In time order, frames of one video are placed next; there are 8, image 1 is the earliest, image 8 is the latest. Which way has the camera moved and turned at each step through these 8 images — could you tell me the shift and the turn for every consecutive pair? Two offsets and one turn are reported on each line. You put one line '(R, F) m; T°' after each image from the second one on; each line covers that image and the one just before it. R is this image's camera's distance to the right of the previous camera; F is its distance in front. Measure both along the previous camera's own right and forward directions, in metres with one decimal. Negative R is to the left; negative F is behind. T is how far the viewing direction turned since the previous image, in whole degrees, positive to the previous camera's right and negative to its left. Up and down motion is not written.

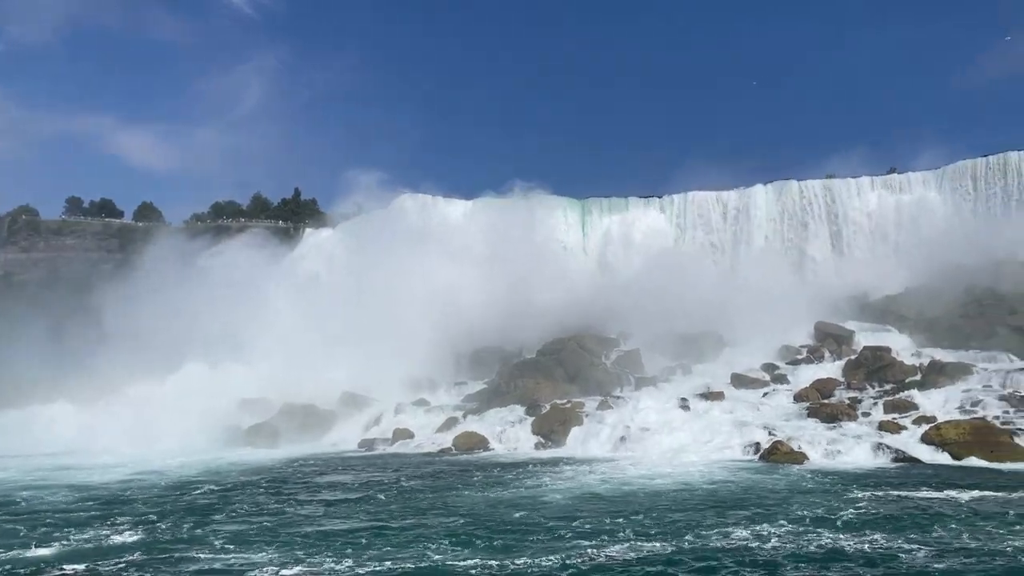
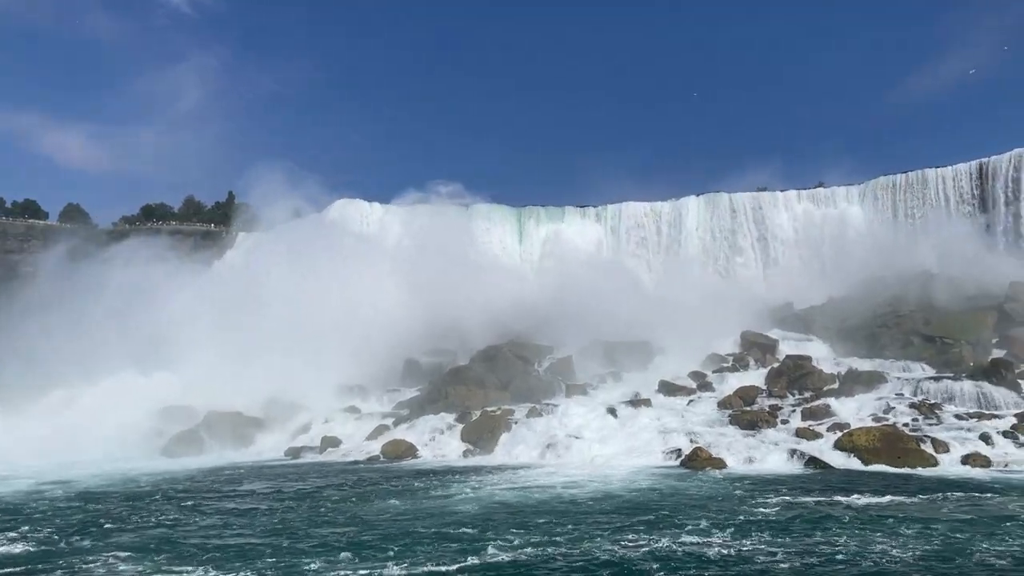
(+0.4, -0.1) m; +4°
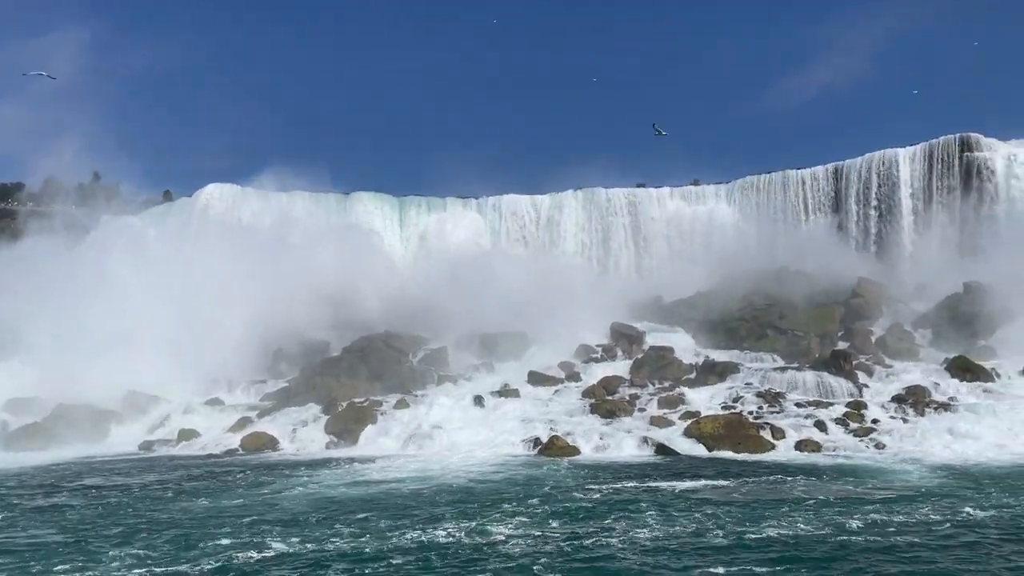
(+0.9, -0.2) m; +7°
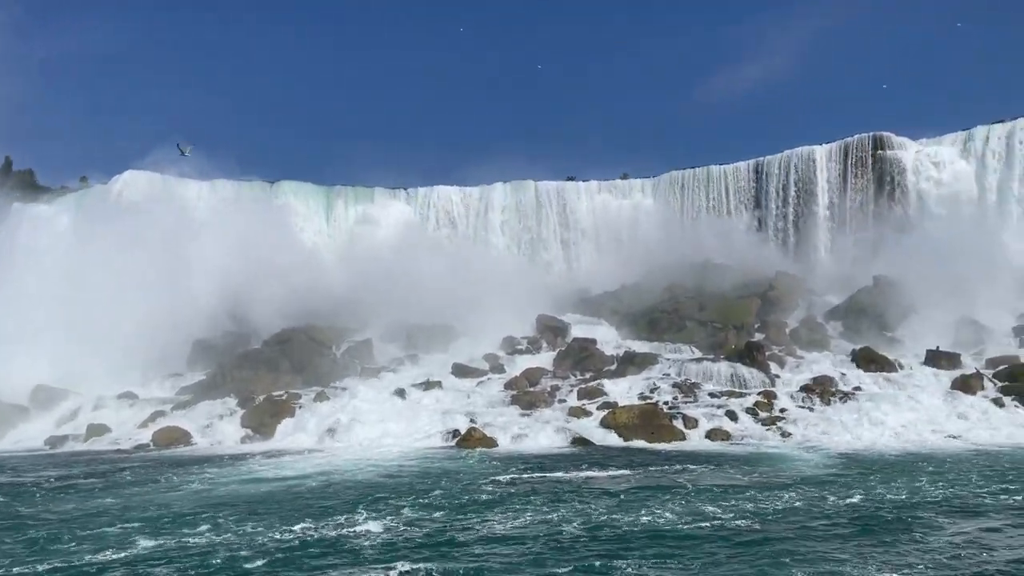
(+0.5, -0.1) m; +4°
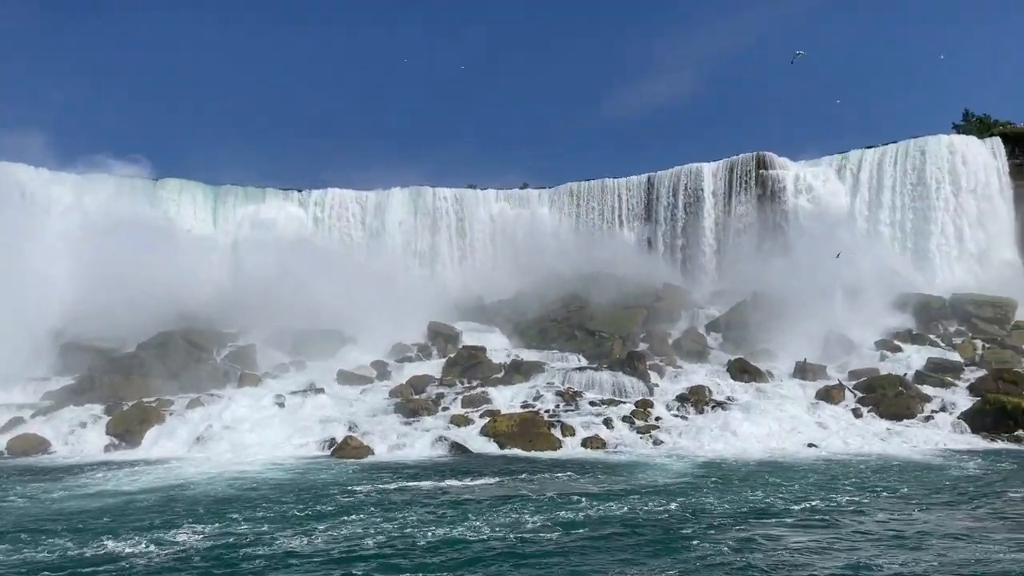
(+0.7, -0.1) m; +6°
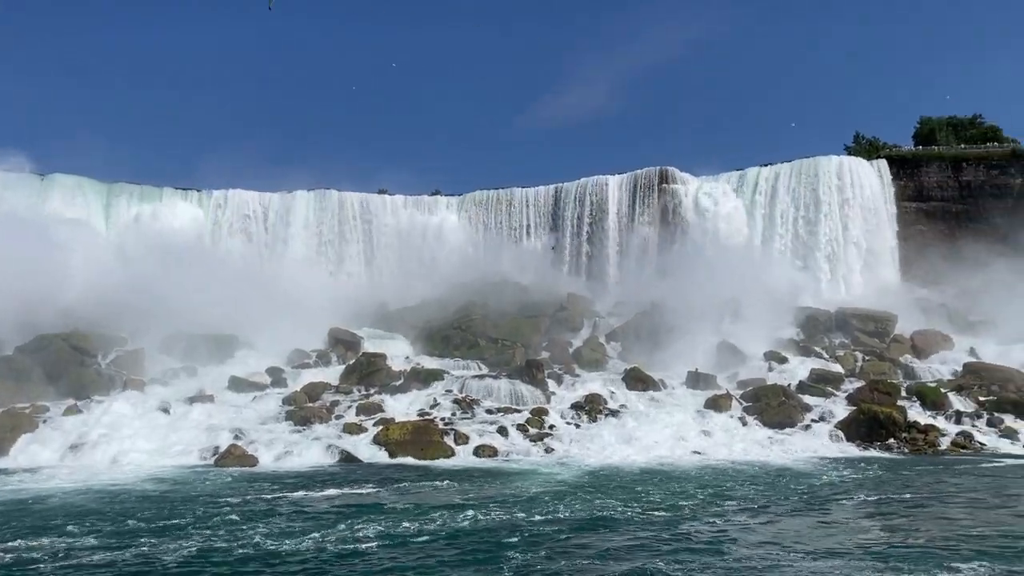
(+0.6, -0.1) m; +6°
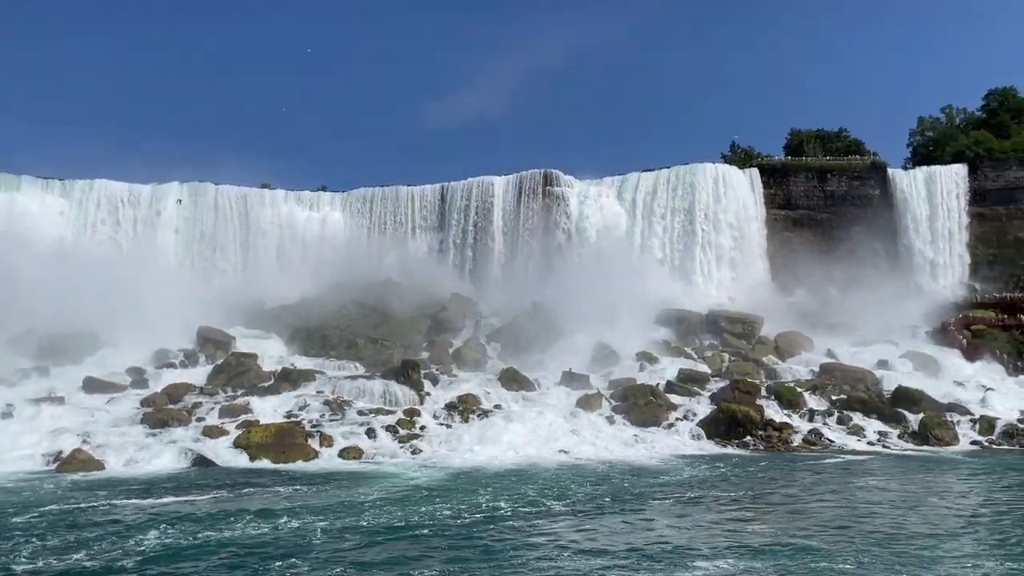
(+0.8, 0.0) m; +7°
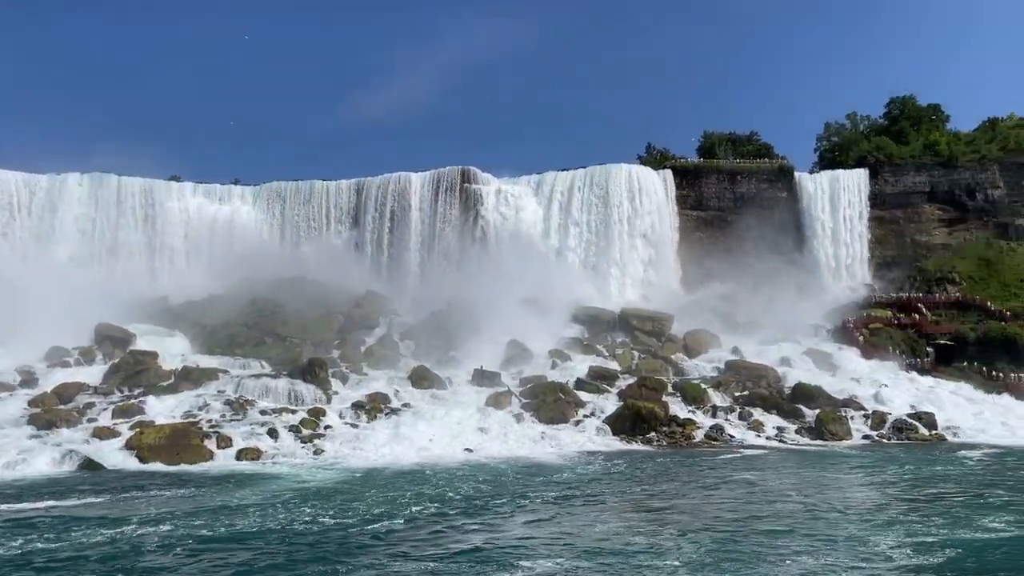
(+0.6, 0.0) m; +5°
